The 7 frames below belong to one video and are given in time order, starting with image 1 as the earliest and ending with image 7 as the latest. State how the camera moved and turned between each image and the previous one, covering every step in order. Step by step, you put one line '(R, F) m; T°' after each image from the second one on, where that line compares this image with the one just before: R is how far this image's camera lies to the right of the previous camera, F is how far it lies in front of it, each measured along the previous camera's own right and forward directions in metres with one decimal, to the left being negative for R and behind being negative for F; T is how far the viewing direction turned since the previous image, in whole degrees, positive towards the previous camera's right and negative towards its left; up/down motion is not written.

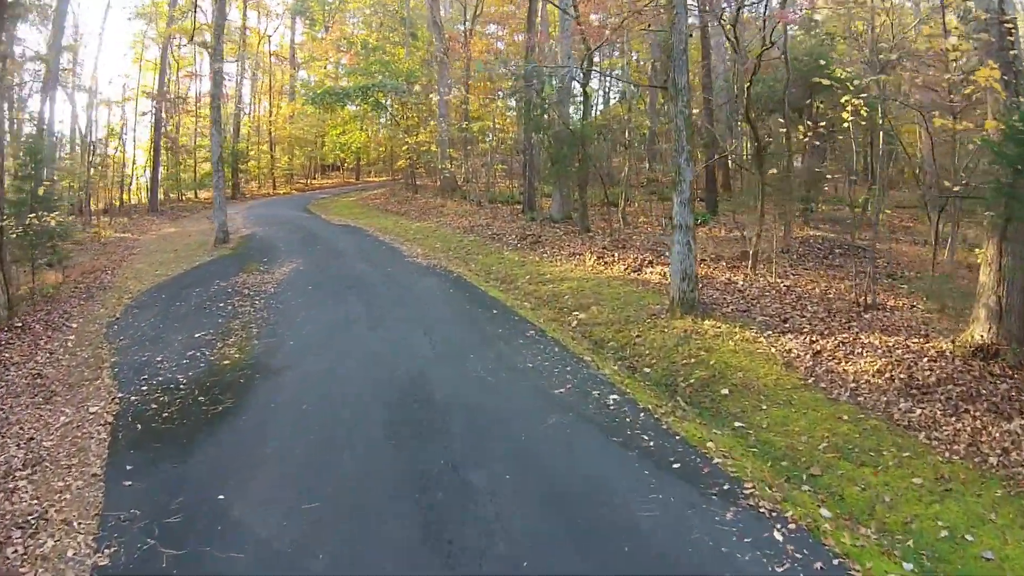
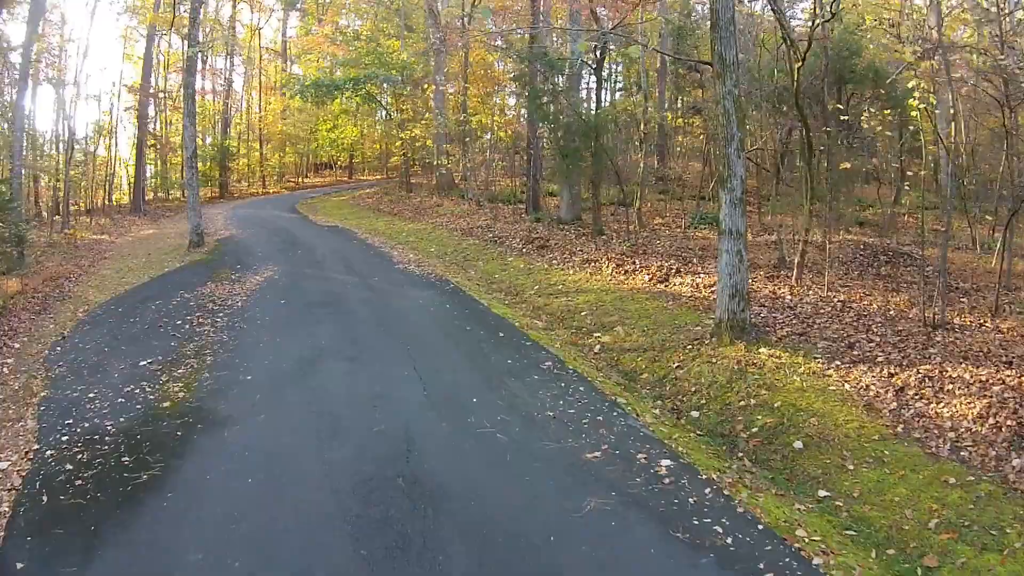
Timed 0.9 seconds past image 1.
(-0.1, +2.1) m; 0°
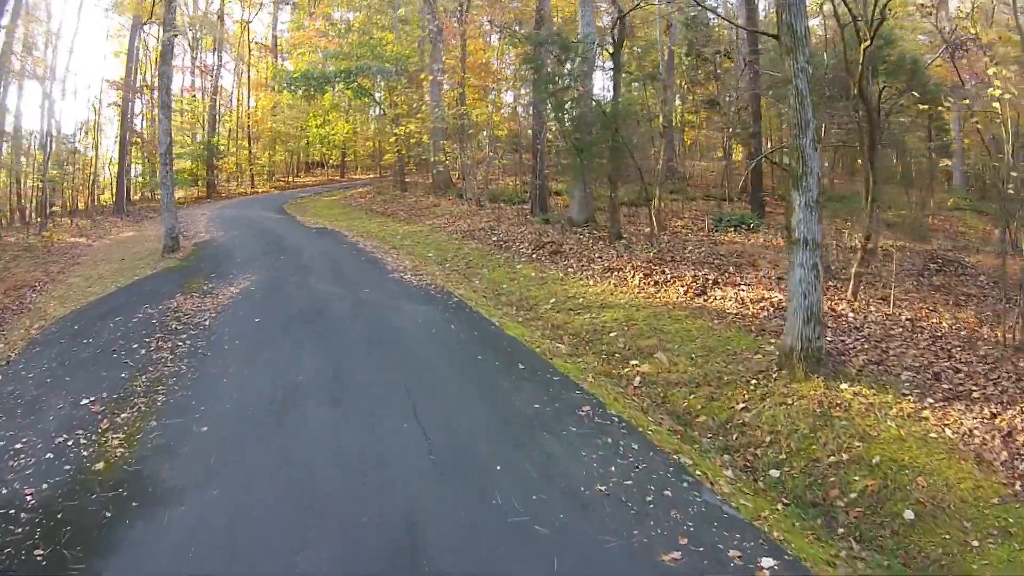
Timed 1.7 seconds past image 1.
(-0.2, +1.8) m; 0°
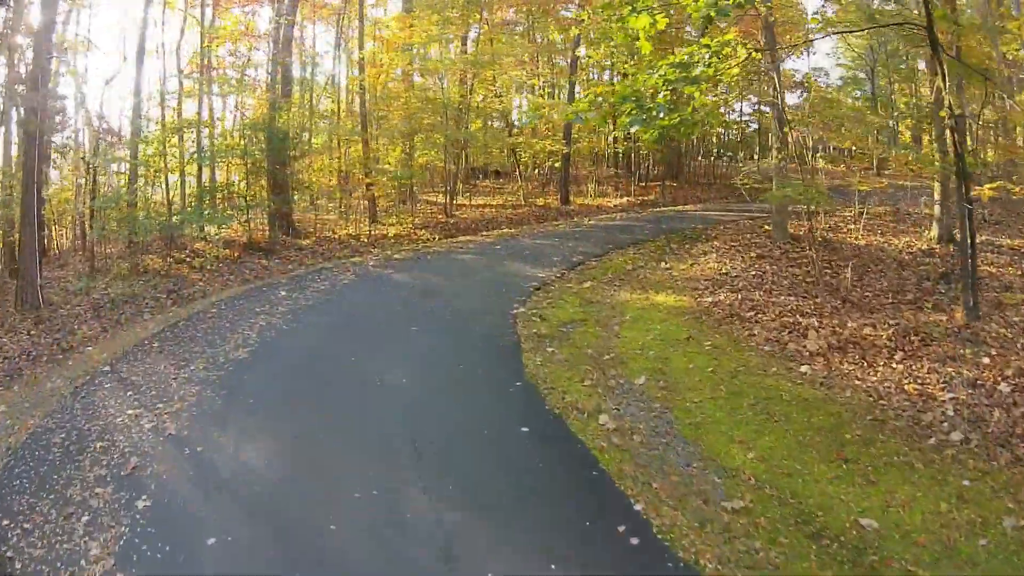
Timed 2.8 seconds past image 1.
(-0.4, +2.1) m; 0°
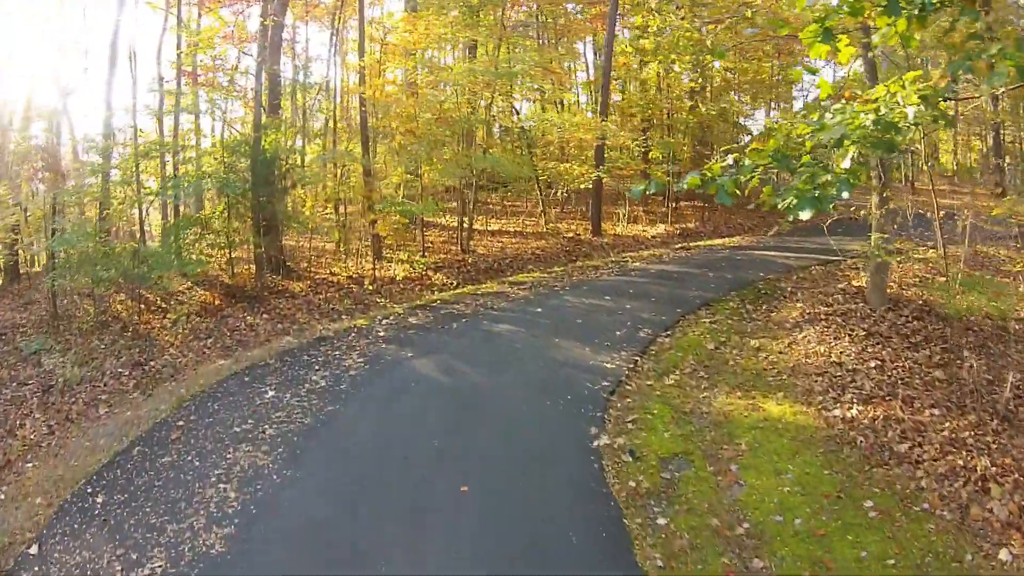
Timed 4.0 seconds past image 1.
(-0.5, +2.3) m; +1°
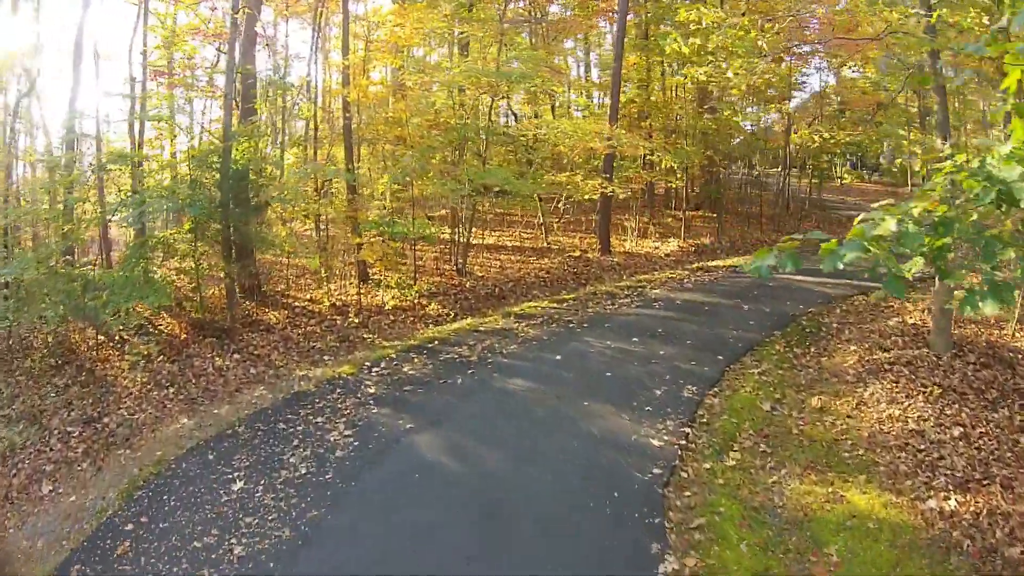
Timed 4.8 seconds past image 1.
(-0.3, +1.4) m; +1°
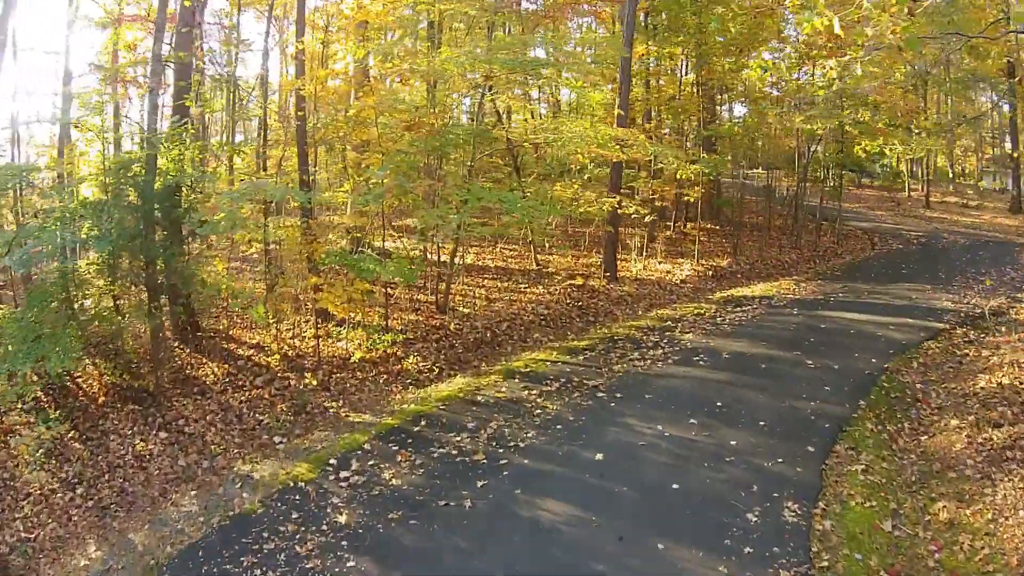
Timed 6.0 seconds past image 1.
(-0.4, +2.3) m; +2°
